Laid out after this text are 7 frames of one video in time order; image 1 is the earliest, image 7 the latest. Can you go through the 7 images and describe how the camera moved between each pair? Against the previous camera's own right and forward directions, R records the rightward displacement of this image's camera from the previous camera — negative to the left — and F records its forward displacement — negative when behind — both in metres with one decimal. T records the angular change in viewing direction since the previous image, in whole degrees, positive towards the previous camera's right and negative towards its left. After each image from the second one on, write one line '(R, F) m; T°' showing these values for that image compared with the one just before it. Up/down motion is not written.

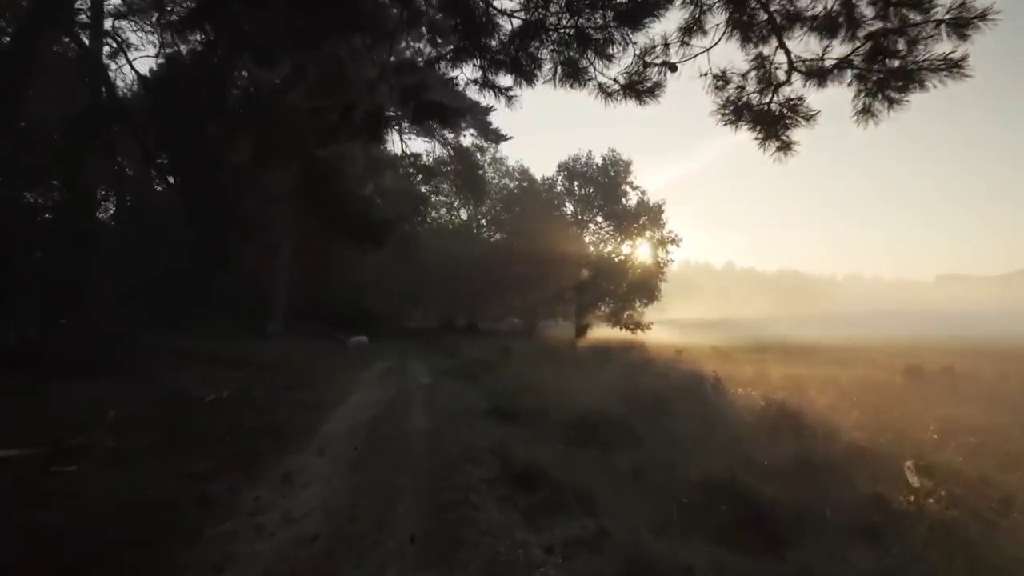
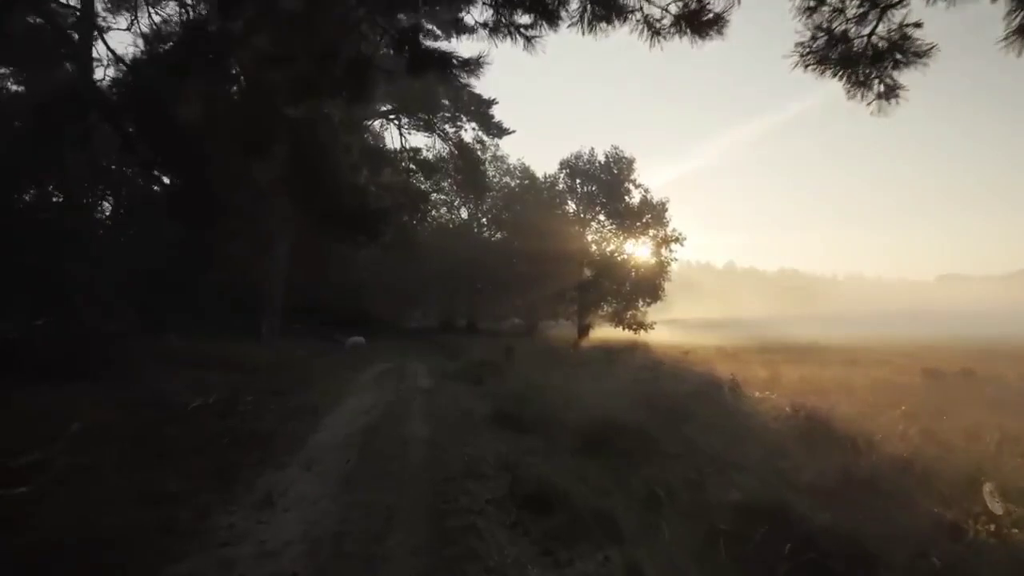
(-0.1, +1.2) m; 0°
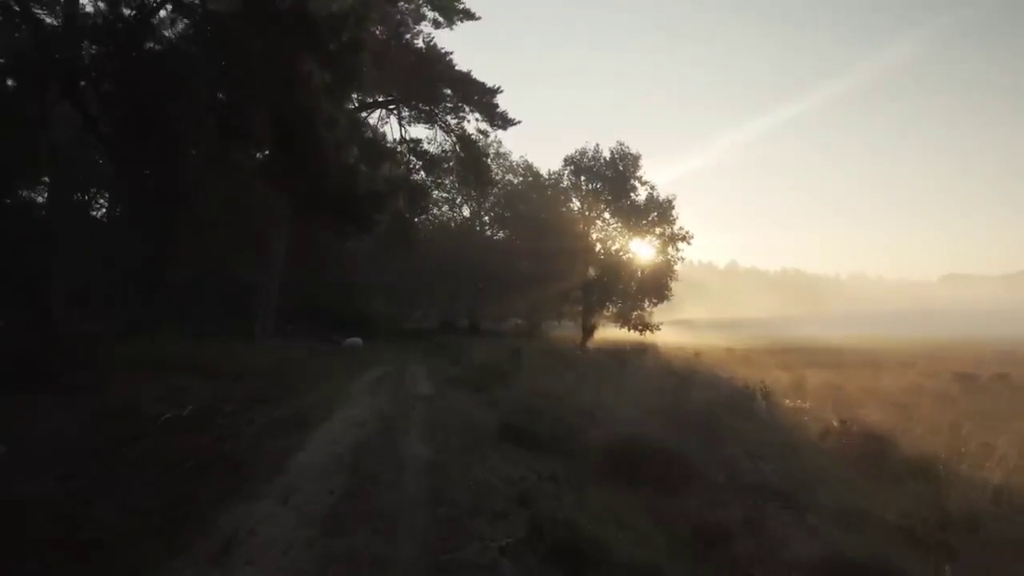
(-0.2, +1.8) m; 0°
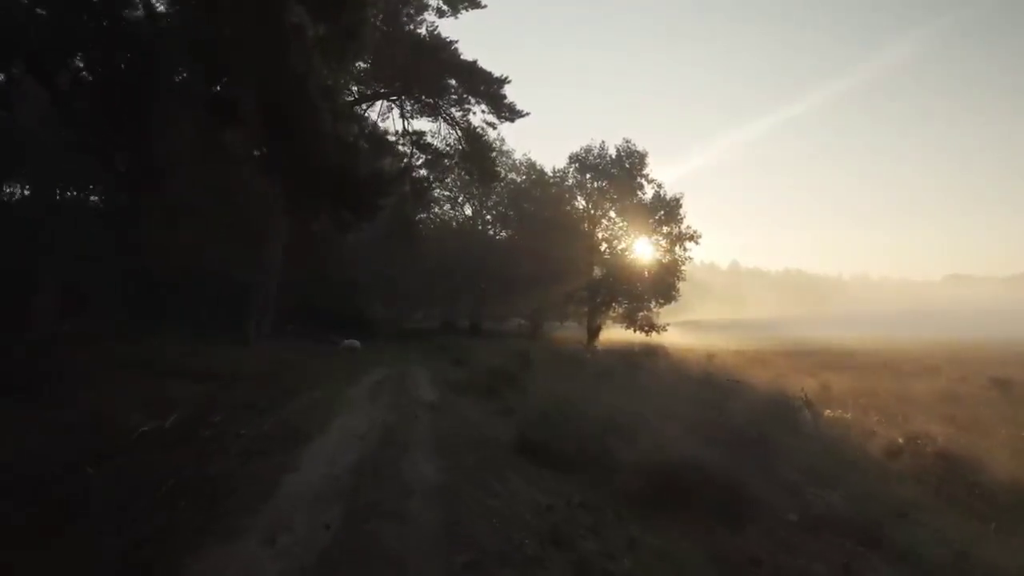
(-0.3, +1.6) m; 0°
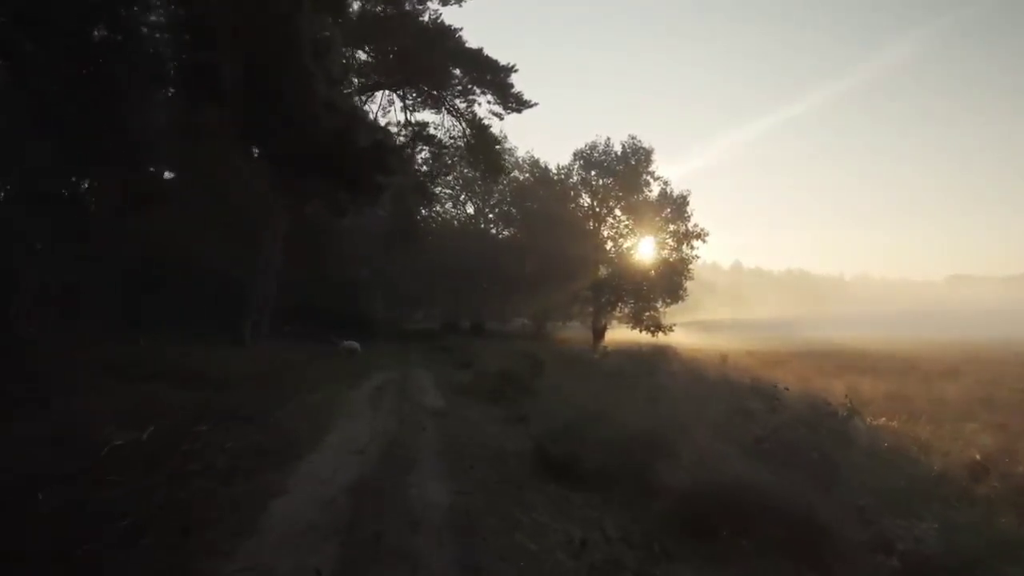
(-0.3, +1.5) m; 0°
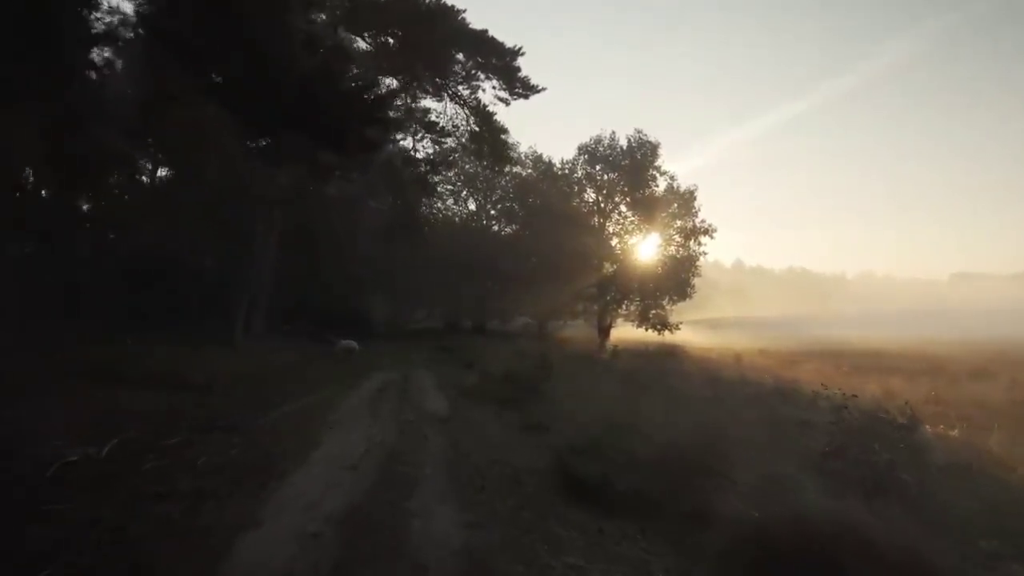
(-0.2, +1.7) m; 0°
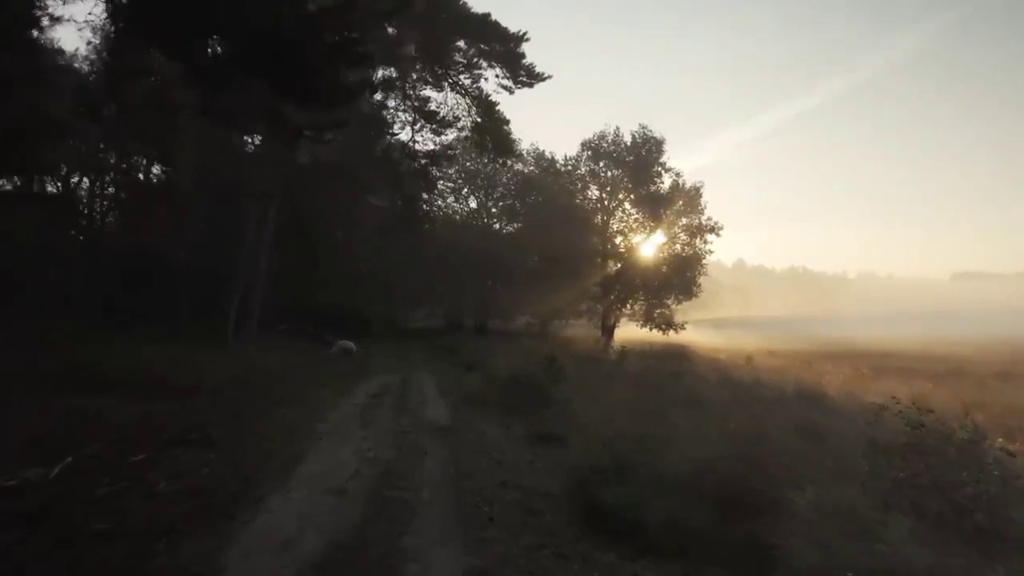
(-0.1, +1.5) m; 0°
